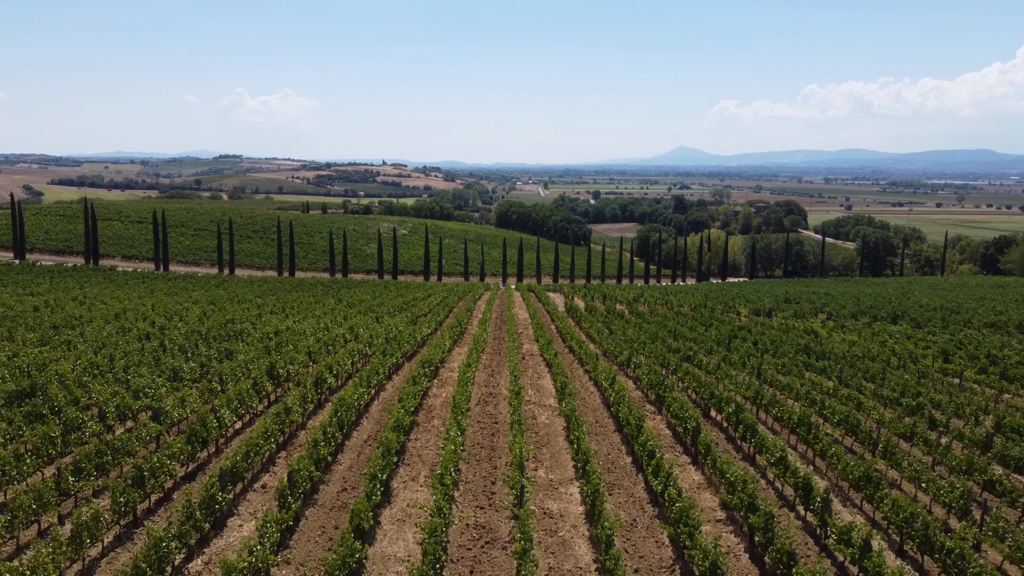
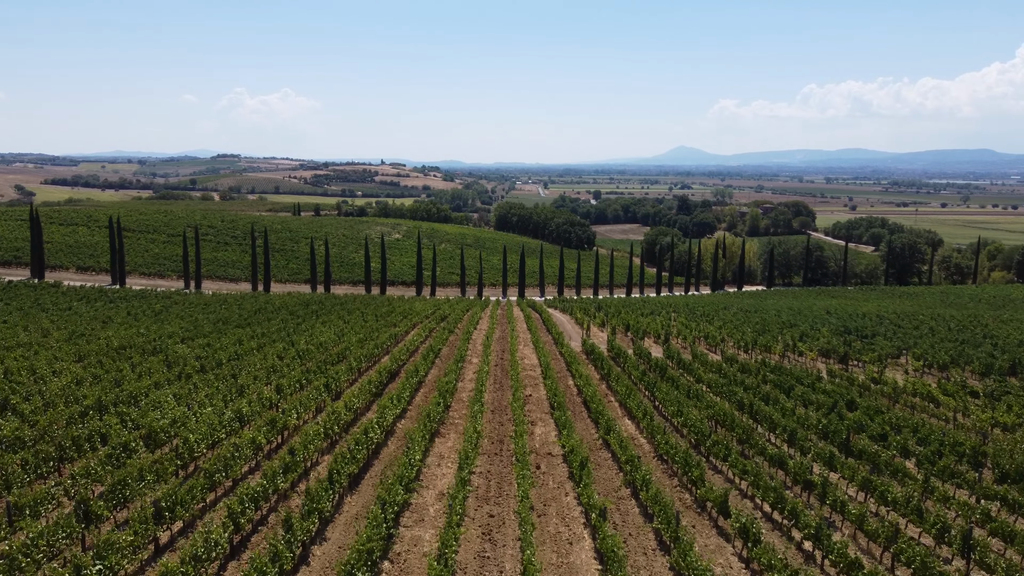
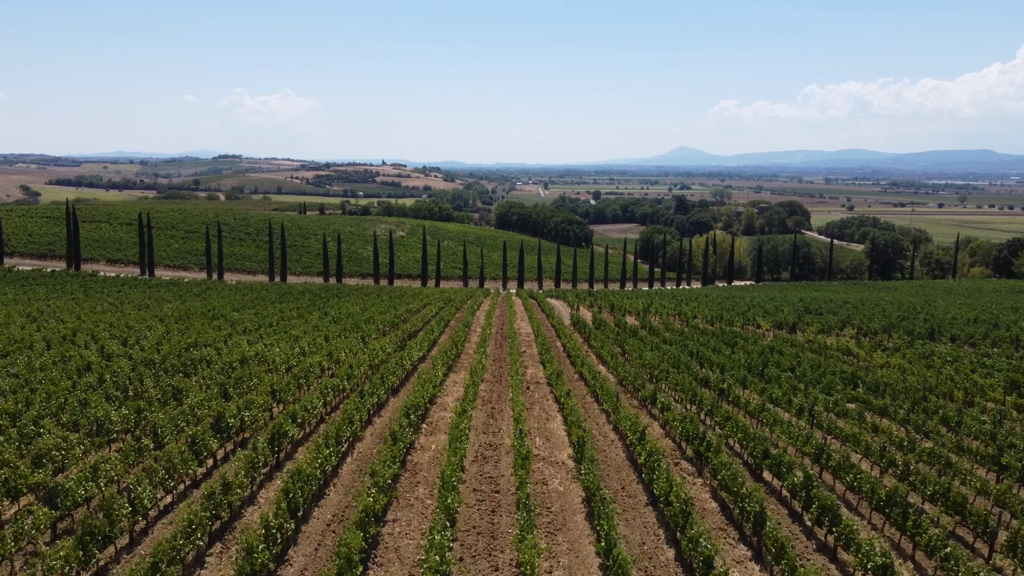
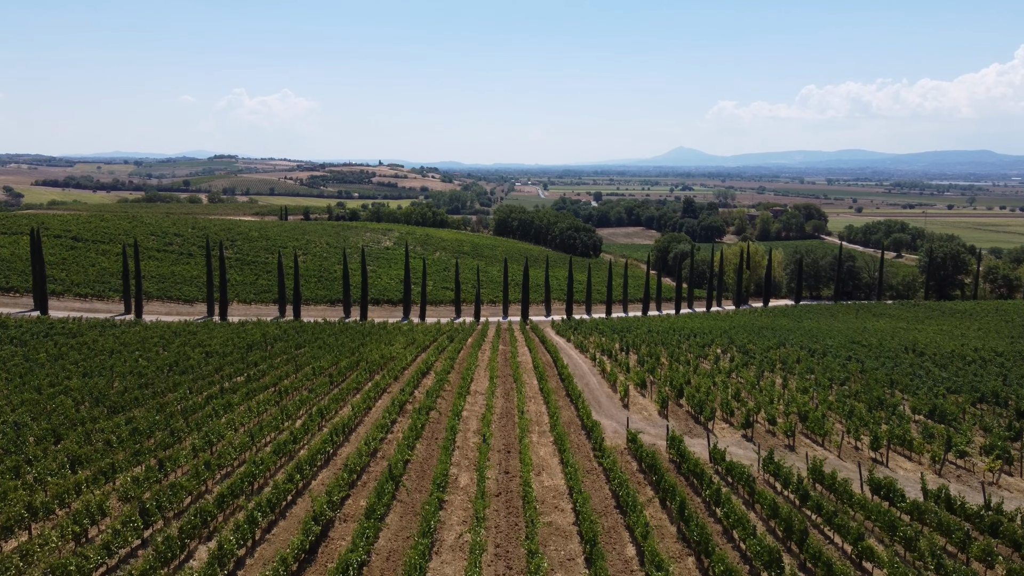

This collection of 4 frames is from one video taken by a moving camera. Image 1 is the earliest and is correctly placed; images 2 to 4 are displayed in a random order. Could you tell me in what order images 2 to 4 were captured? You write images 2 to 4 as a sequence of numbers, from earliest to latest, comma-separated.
3, 2, 4
